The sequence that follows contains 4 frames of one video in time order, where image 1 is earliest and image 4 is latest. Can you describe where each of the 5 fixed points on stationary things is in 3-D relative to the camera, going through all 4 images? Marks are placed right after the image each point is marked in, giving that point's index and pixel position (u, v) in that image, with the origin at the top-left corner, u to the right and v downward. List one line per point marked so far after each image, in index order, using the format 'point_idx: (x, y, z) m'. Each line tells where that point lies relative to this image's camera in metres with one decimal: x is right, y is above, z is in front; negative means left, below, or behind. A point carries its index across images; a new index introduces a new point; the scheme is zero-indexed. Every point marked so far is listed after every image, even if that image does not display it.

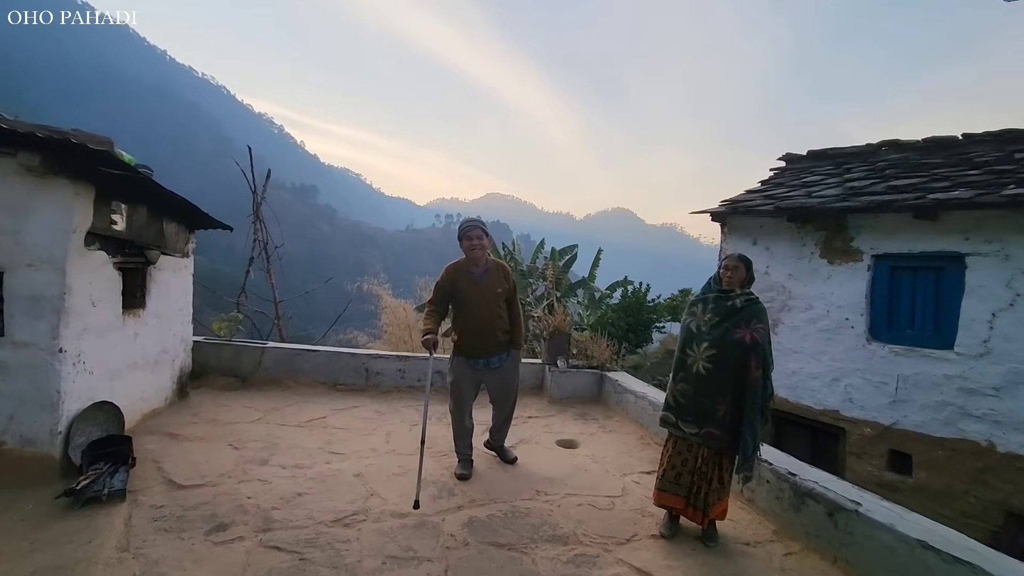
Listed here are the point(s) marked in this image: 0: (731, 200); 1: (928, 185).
0: (+3.3, +1.3, +7.7) m
1: (+4.6, +1.1, +5.8) m
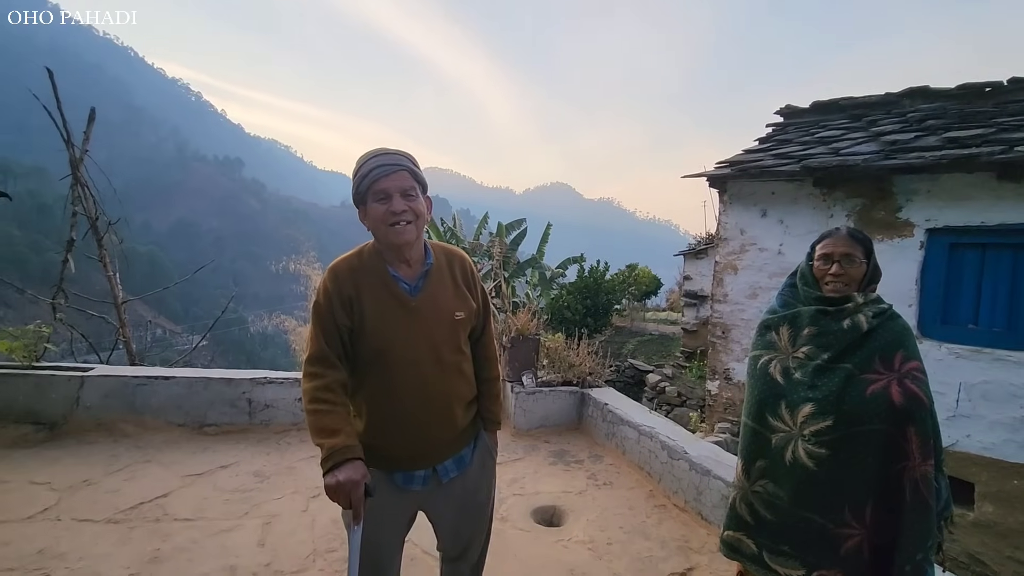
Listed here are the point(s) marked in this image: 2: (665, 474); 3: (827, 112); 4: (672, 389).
0: (+2.6, +1.5, +6.2) m
1: (+4.1, +1.3, +4.4) m
2: (+1.1, -1.3, +3.6) m
3: (+4.0, +2.2, +6.6) m
4: (+3.2, -2.0, +10.3) m
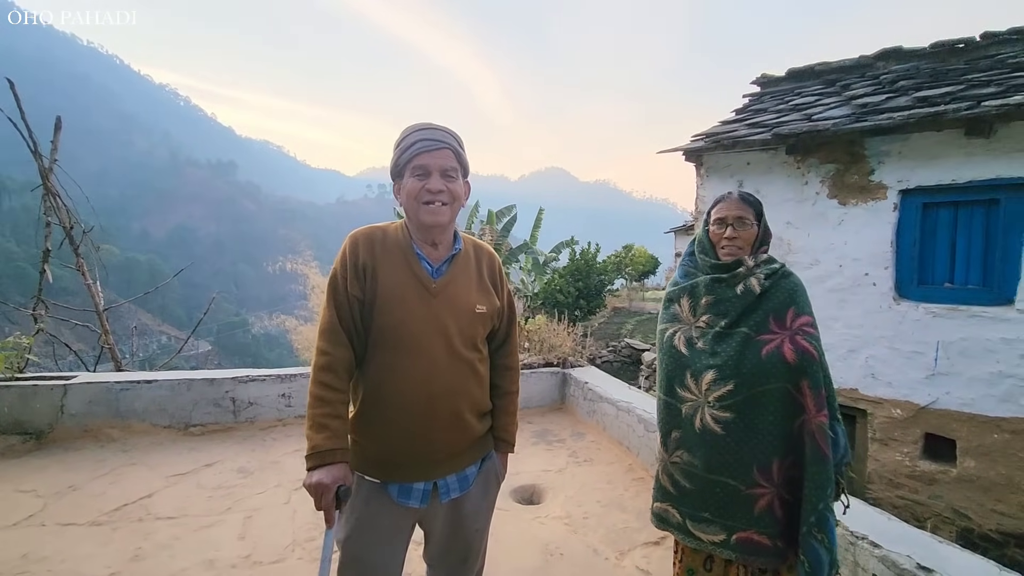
0: (+2.3, +1.8, +6.2) m
1: (+3.9, +1.6, +4.4) m
2: (+0.9, -1.1, +3.6) m
3: (+3.6, +2.6, +6.5) m
4: (+3.1, -1.6, +10.4) m
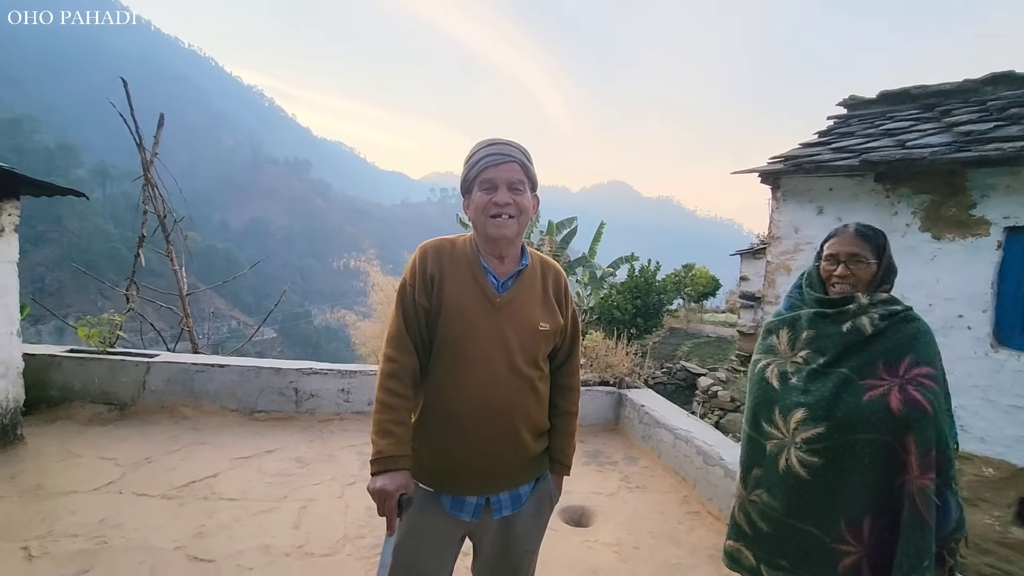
0: (+3.1, +1.5, +5.9) m
1: (+4.5, +1.2, +4.0) m
2: (+1.3, -1.3, +3.5) m
3: (+4.5, +2.2, +6.1) m
4: (+4.1, -2.0, +10.0) m
